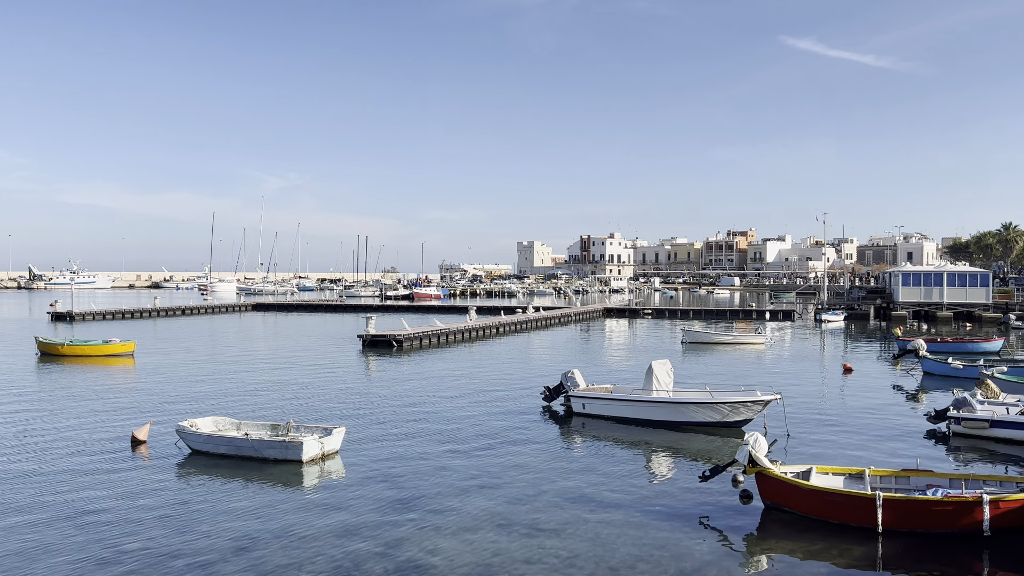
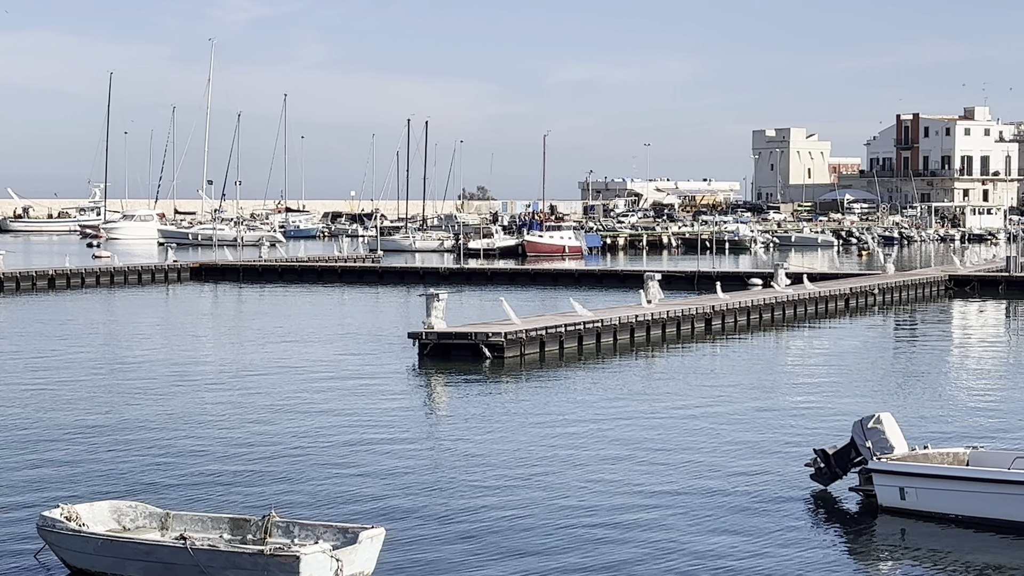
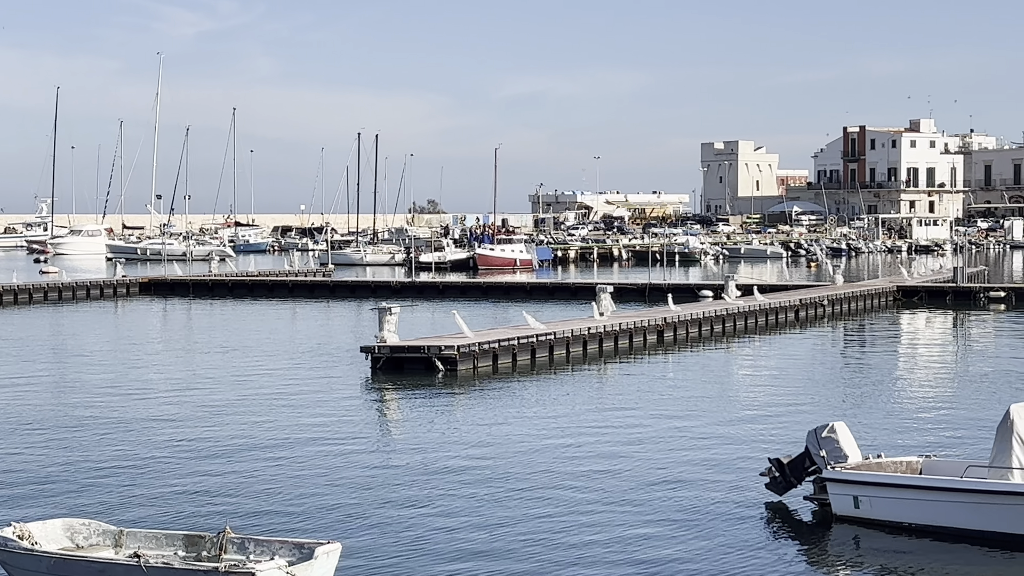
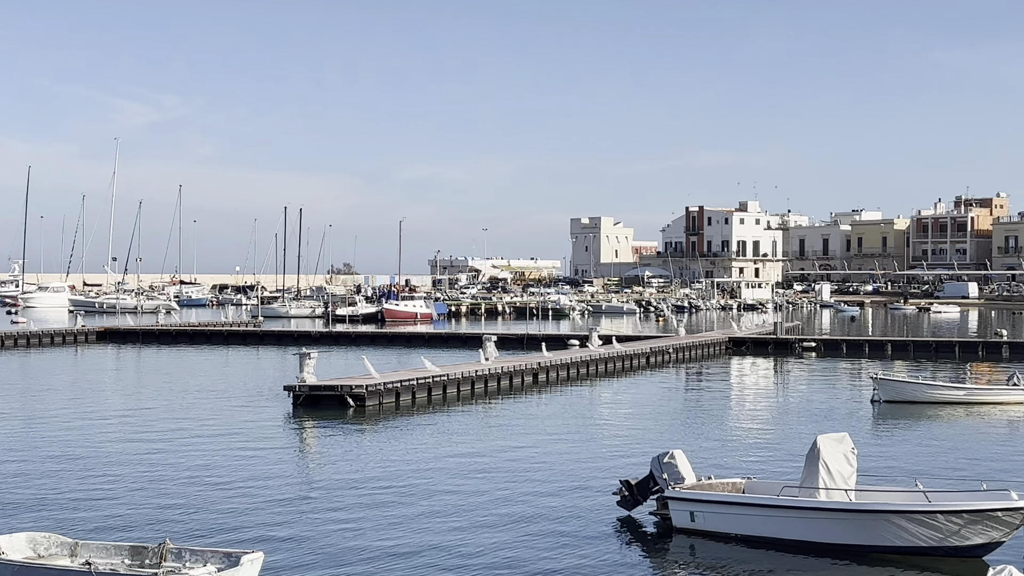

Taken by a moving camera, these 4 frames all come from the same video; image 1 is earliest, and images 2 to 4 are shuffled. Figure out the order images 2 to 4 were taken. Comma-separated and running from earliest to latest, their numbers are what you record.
4, 2, 3
